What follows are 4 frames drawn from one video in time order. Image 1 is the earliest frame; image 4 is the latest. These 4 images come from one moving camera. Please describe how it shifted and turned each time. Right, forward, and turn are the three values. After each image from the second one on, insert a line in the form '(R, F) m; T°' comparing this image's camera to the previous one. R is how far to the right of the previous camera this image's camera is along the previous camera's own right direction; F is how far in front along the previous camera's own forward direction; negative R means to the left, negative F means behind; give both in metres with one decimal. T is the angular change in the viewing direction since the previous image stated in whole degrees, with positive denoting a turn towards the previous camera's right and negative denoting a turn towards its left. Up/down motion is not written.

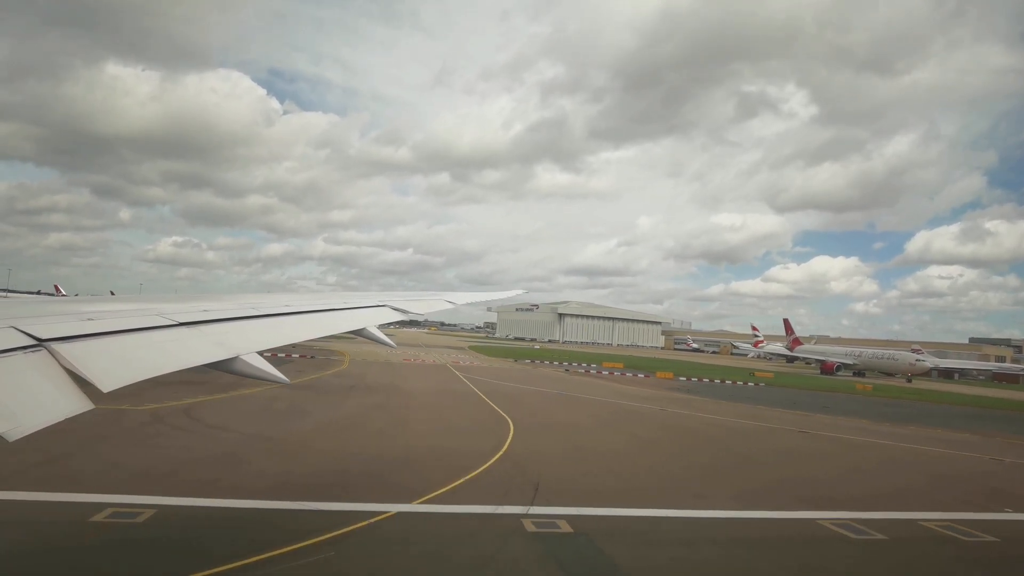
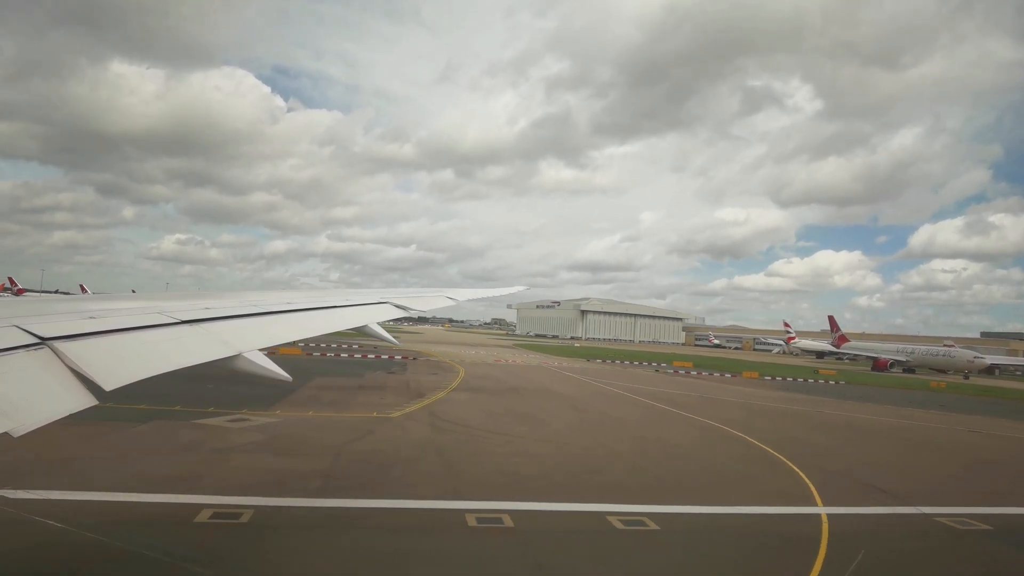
(-2.0, -0.4) m; +1°
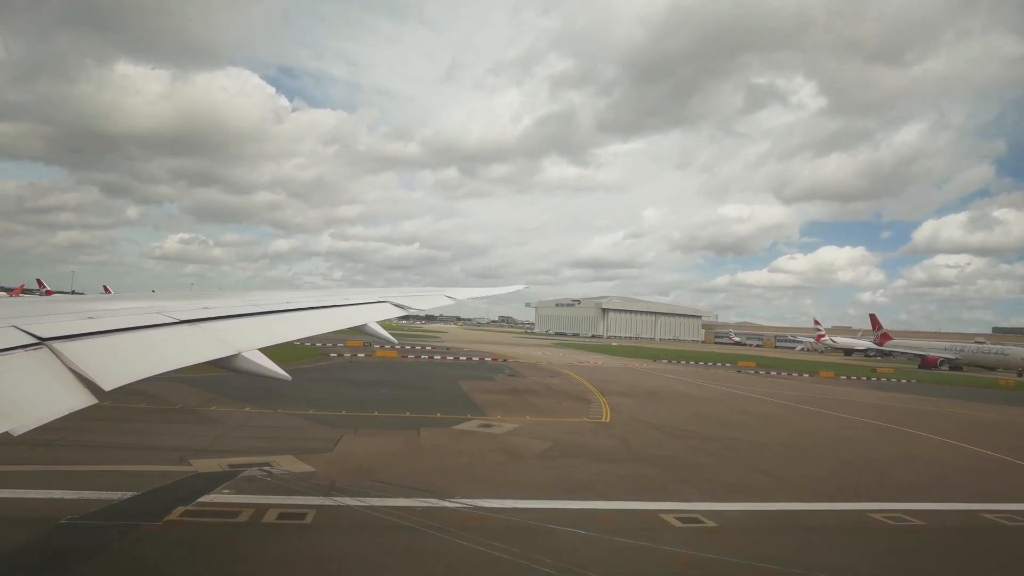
(+1.8, +0.3) m; -1°
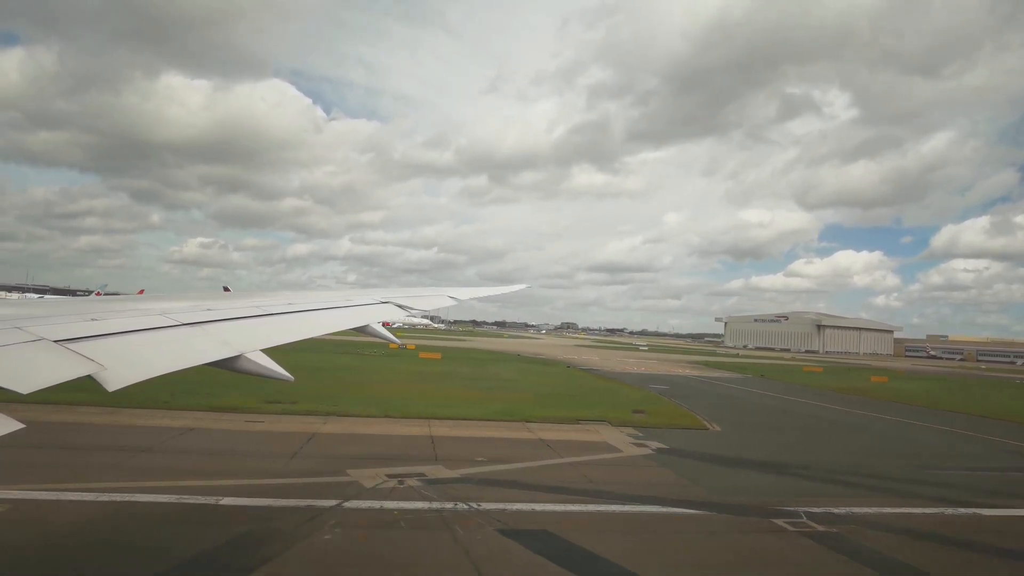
(-2.1, -0.7) m; 0°
